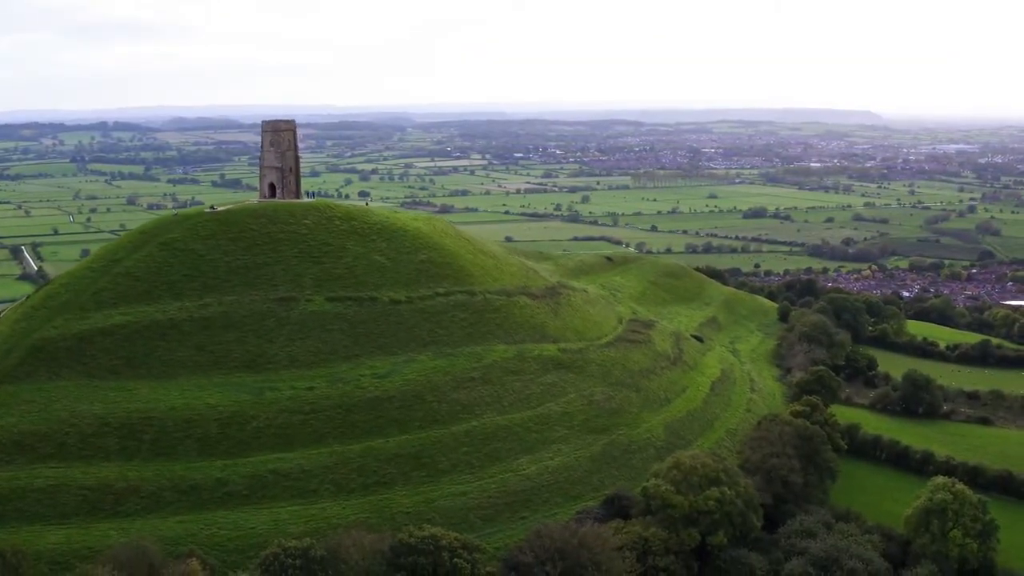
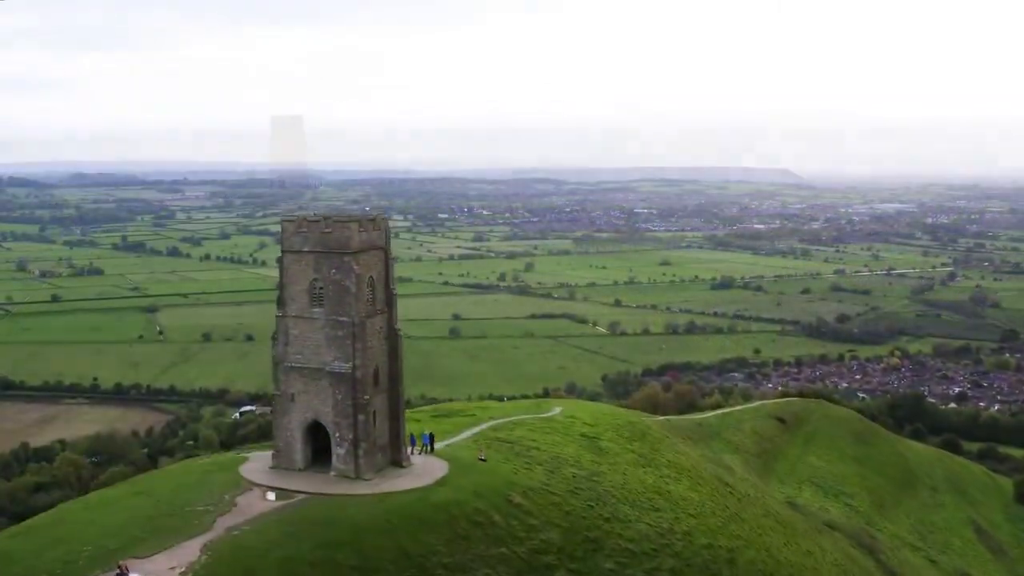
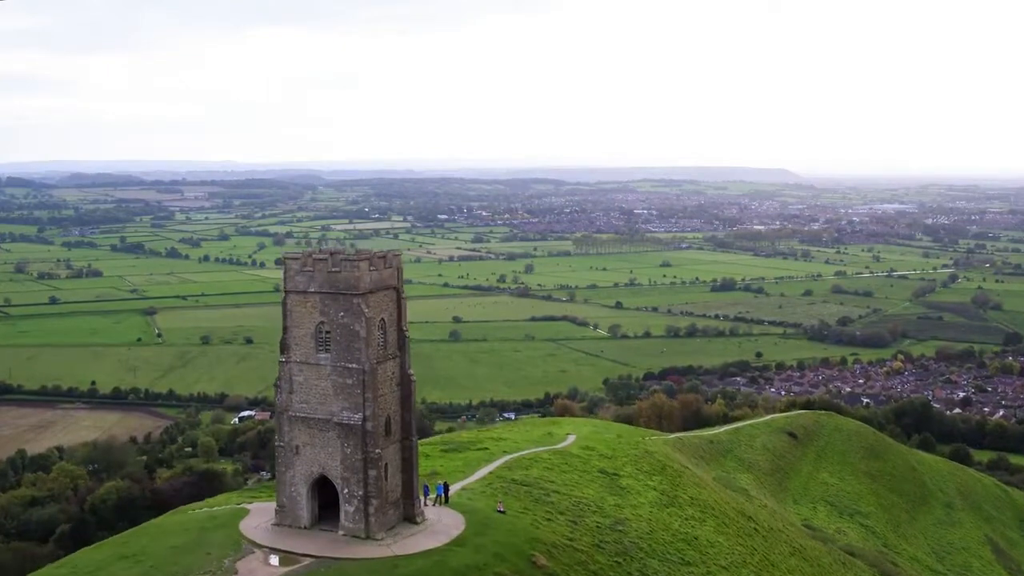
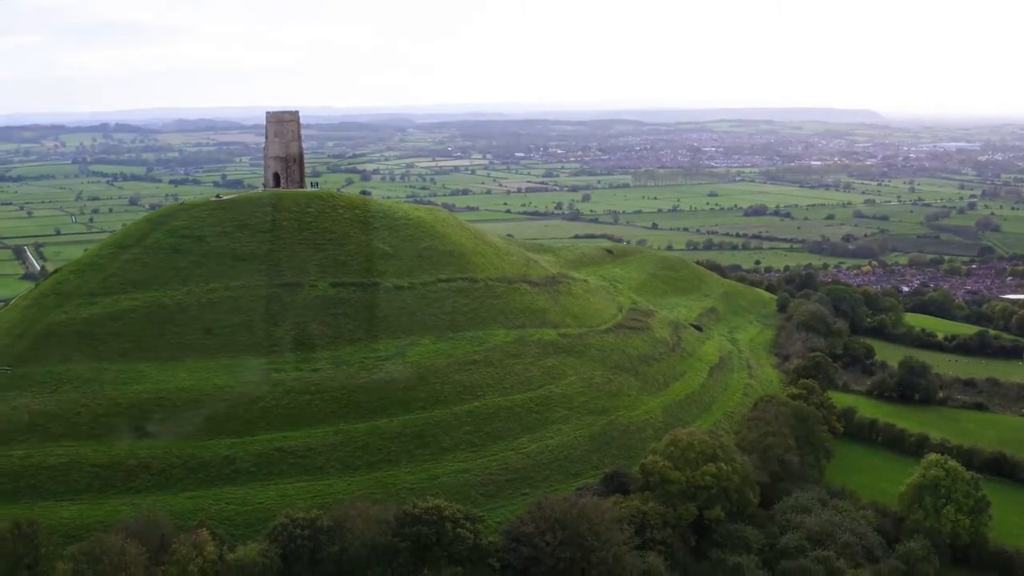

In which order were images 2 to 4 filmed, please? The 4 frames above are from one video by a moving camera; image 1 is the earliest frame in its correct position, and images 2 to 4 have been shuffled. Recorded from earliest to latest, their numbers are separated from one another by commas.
4, 2, 3
